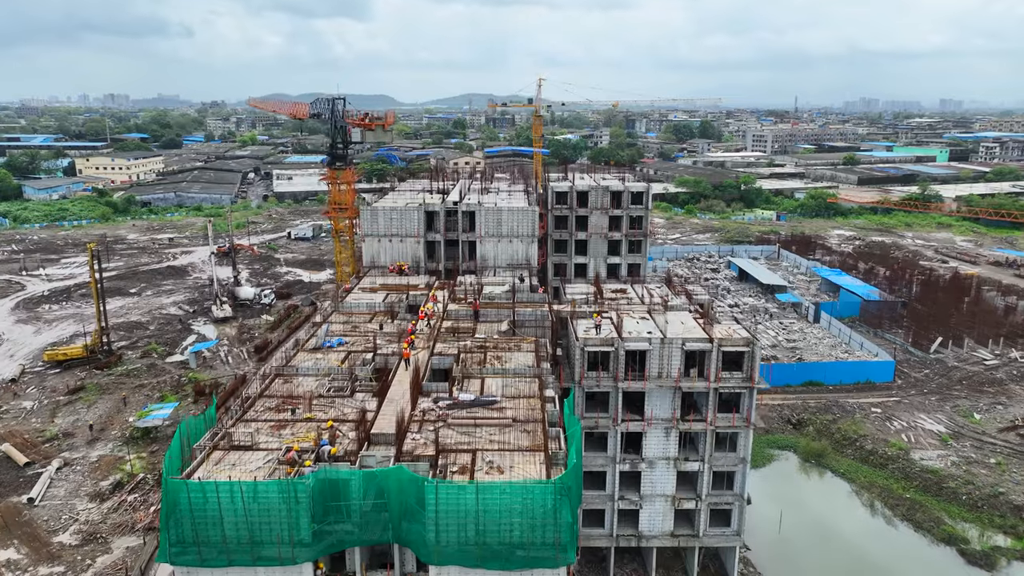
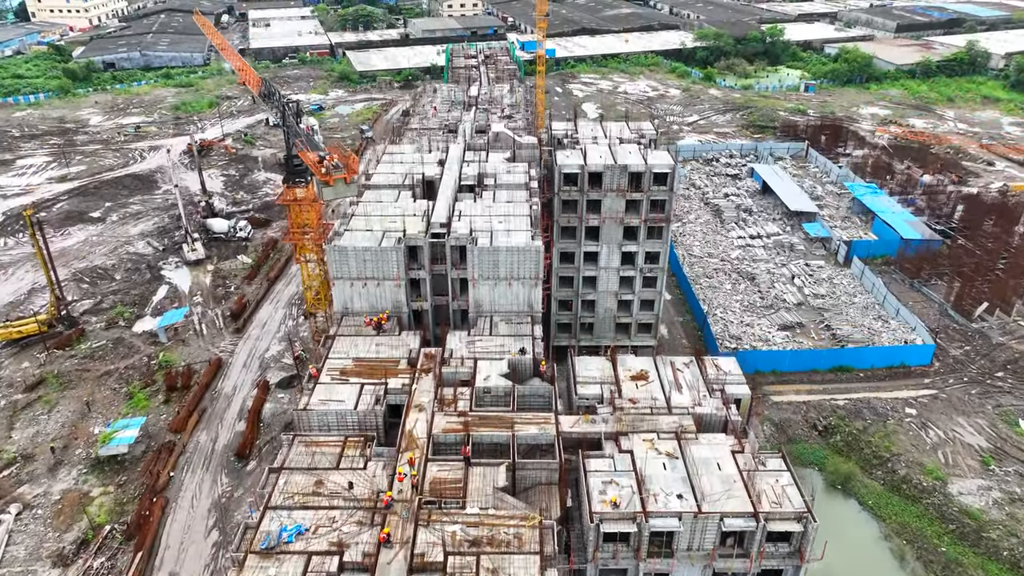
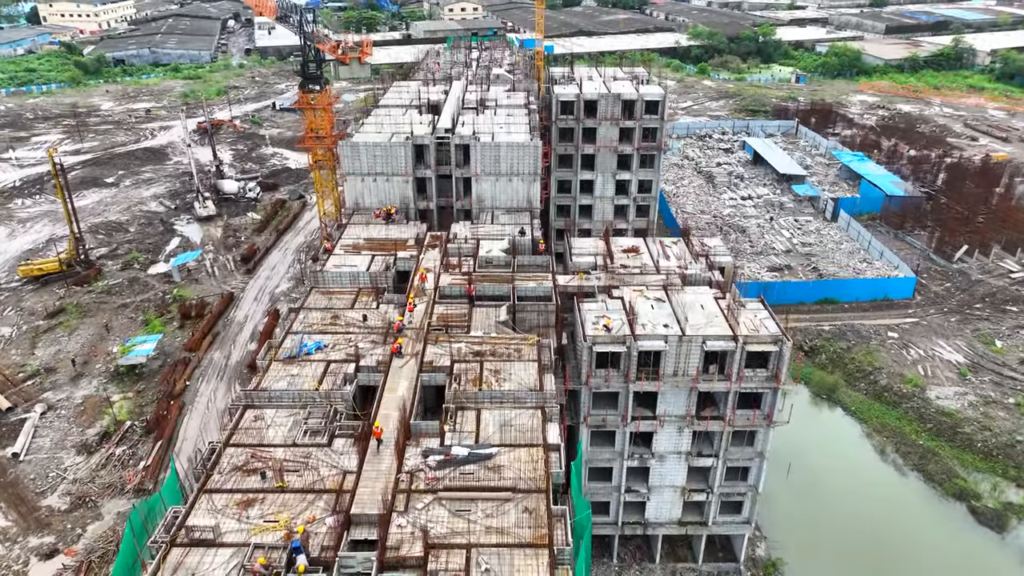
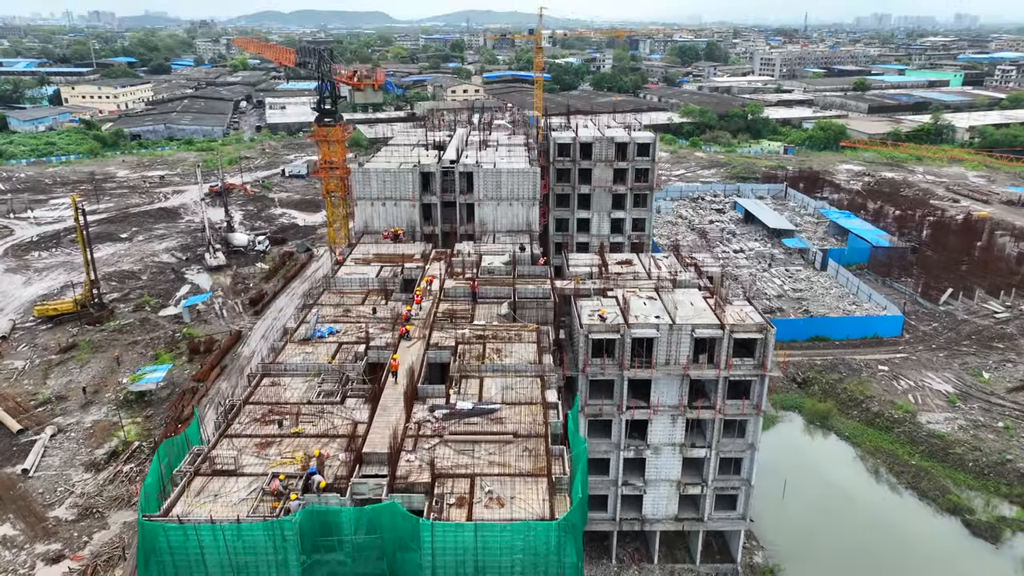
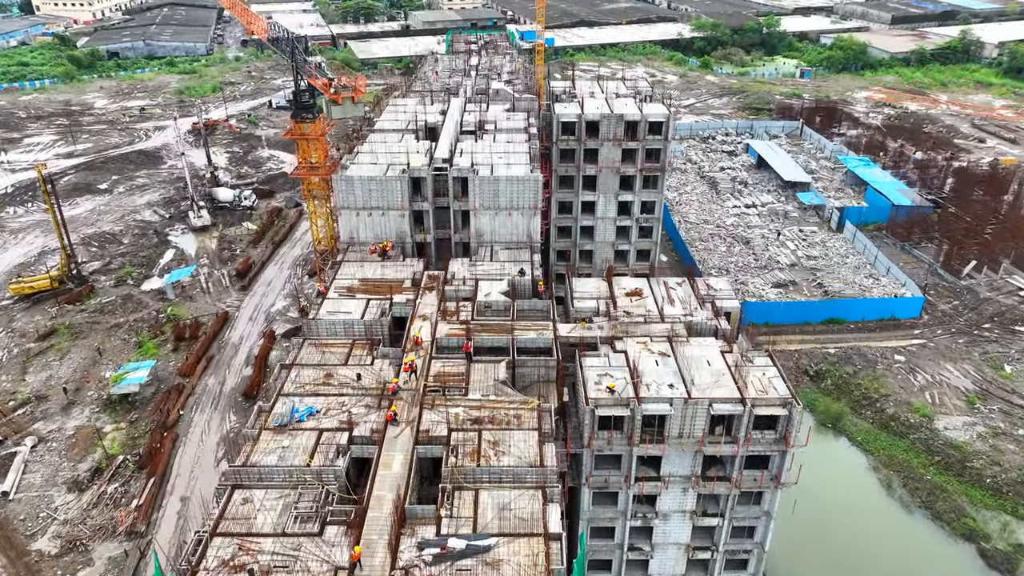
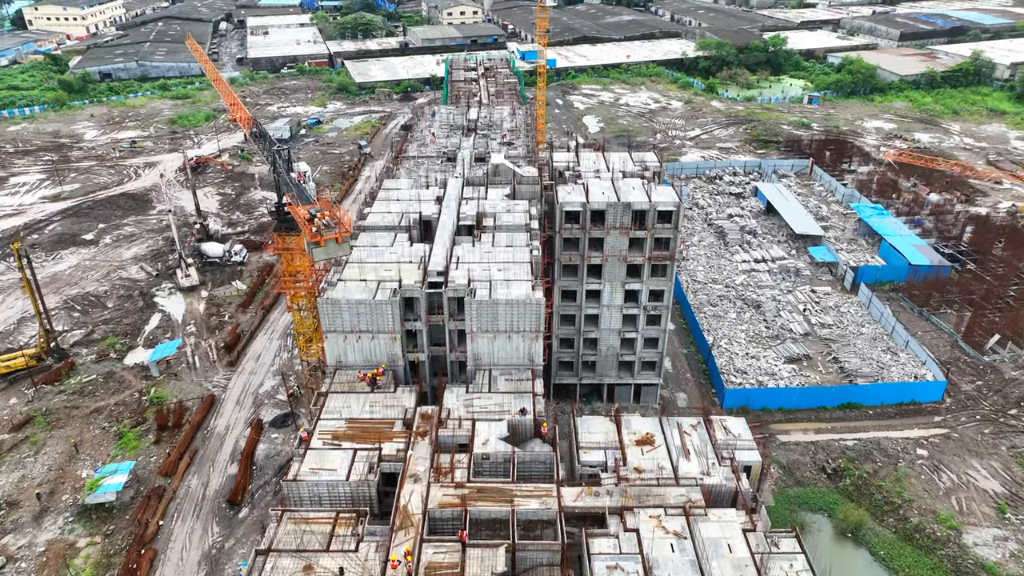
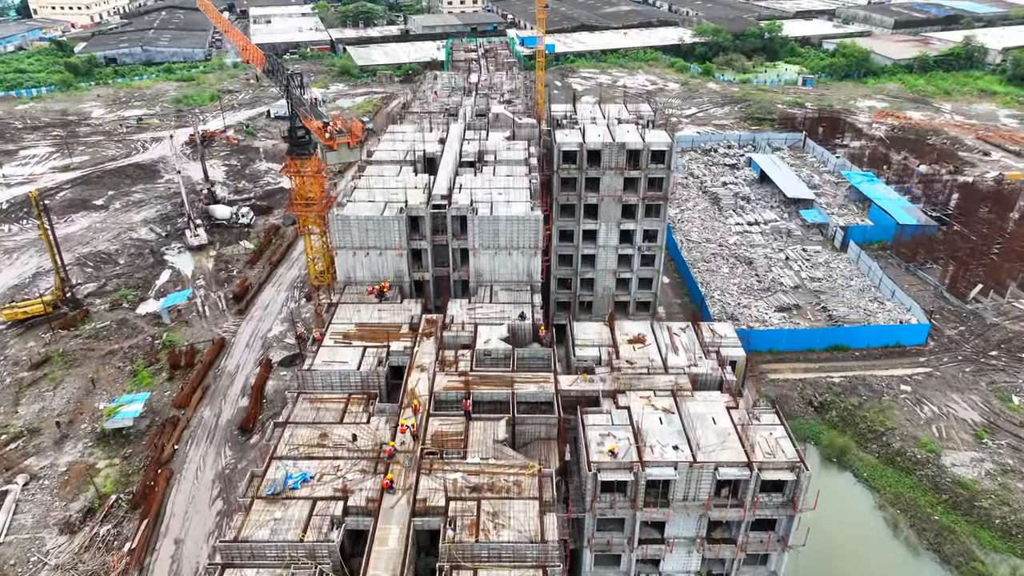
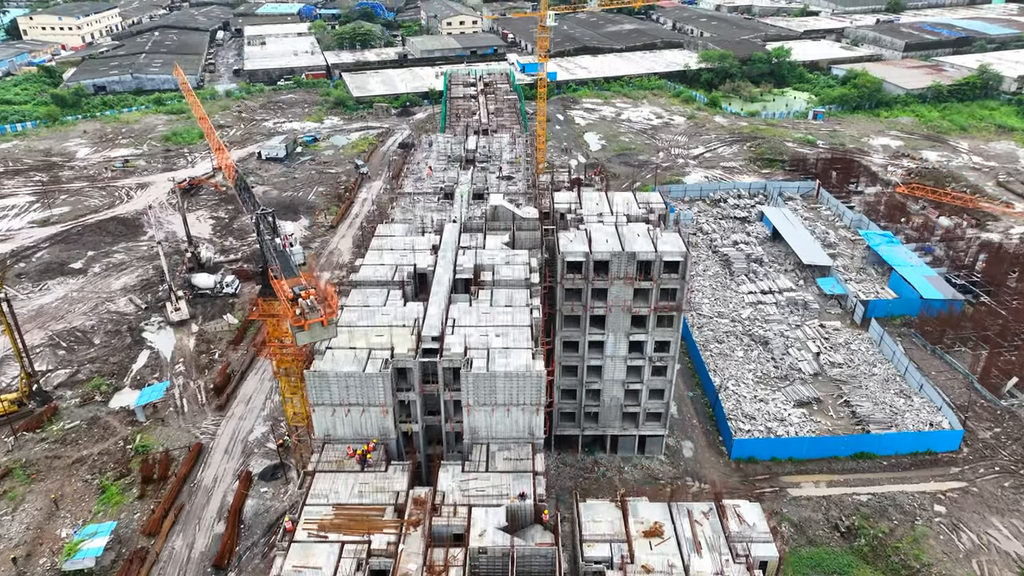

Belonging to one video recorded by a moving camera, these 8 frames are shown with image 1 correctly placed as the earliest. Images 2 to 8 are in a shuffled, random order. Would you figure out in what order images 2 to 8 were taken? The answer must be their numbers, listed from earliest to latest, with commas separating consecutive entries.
4, 3, 5, 7, 2, 6, 8
